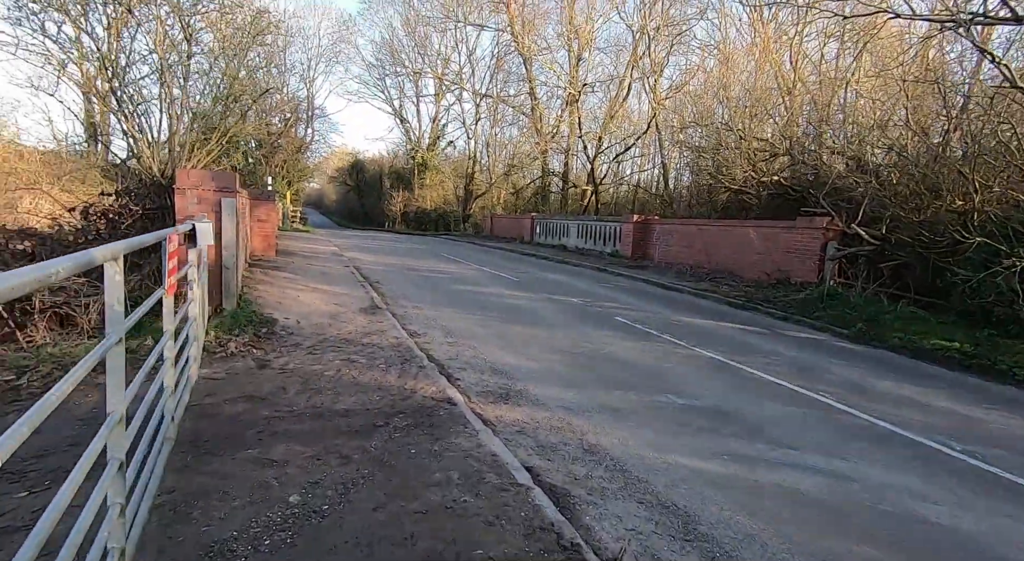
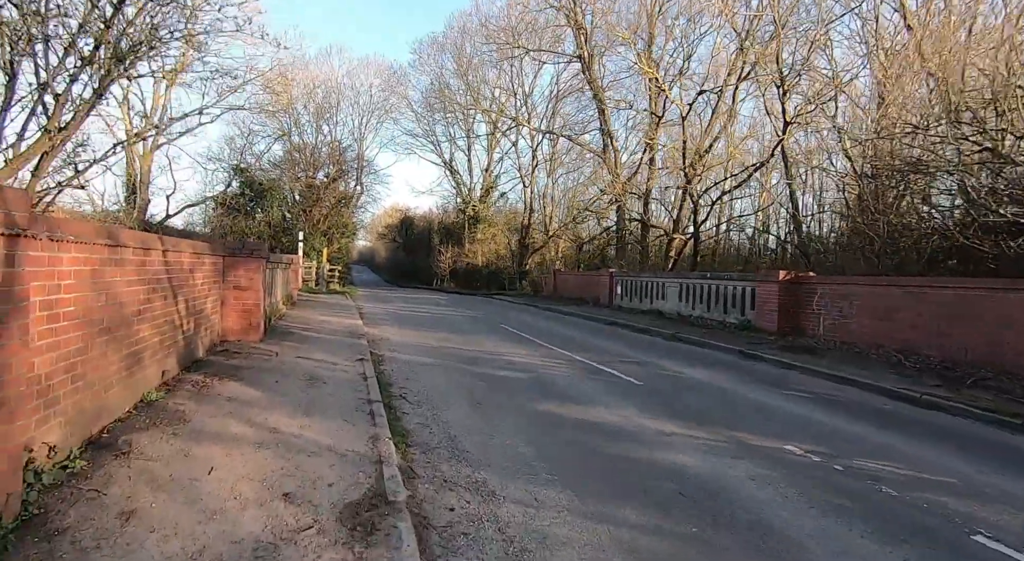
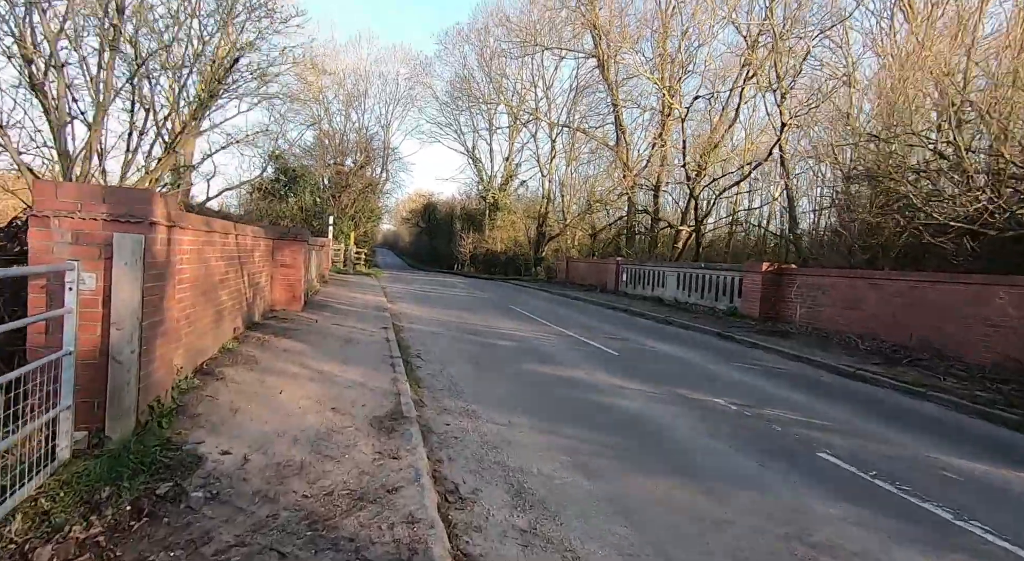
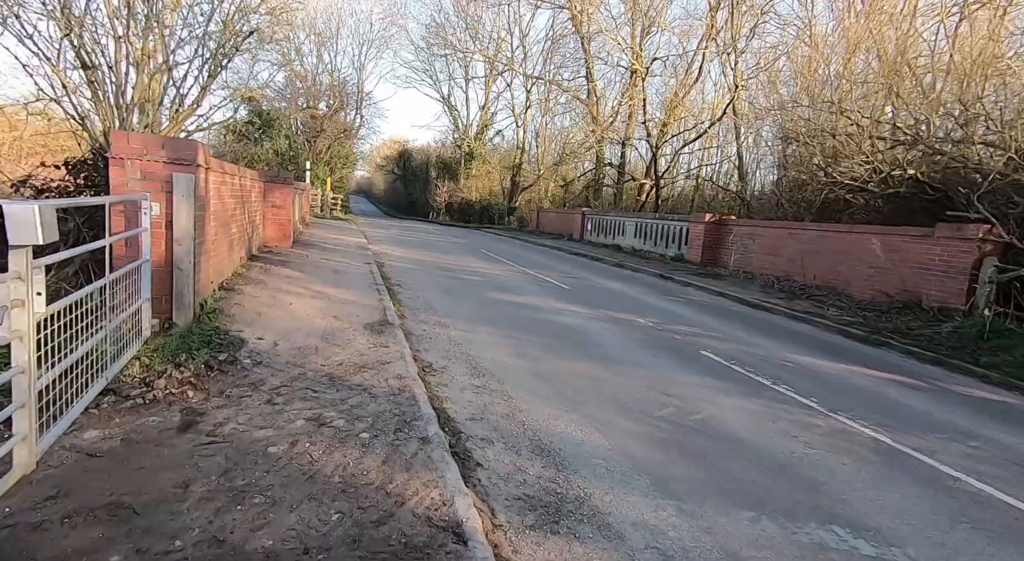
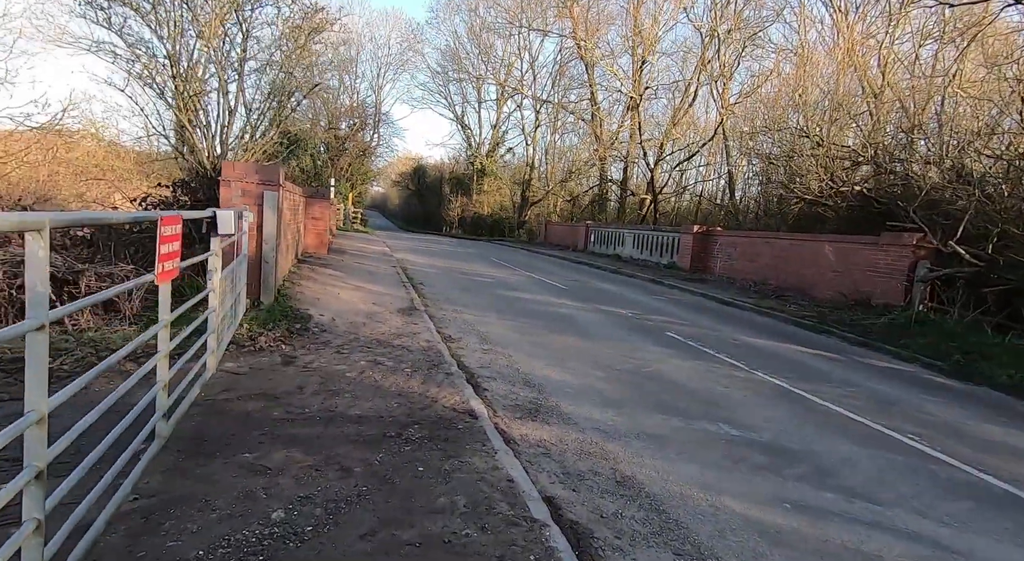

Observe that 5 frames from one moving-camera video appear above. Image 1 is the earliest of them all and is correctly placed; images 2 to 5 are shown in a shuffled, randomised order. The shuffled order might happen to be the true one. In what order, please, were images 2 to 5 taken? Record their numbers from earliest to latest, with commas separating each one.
5, 4, 3, 2
